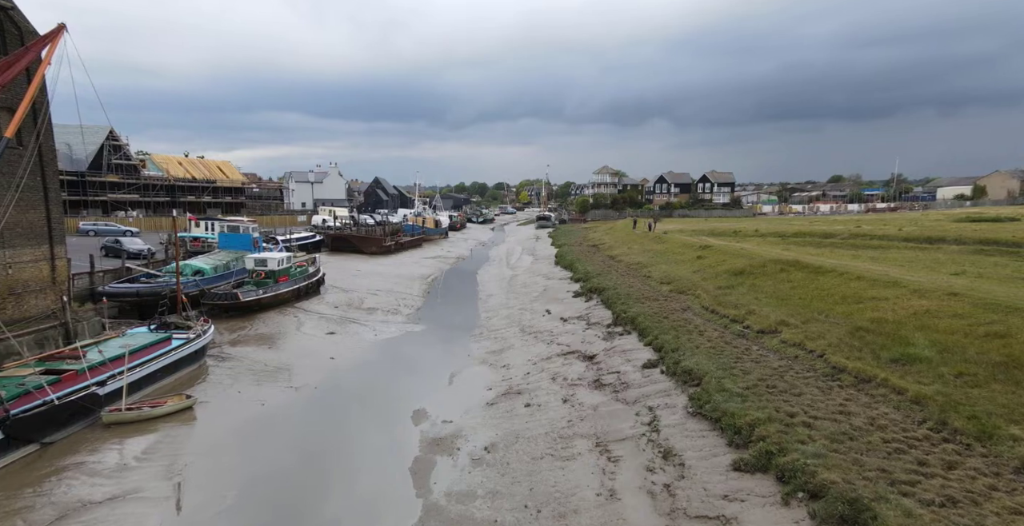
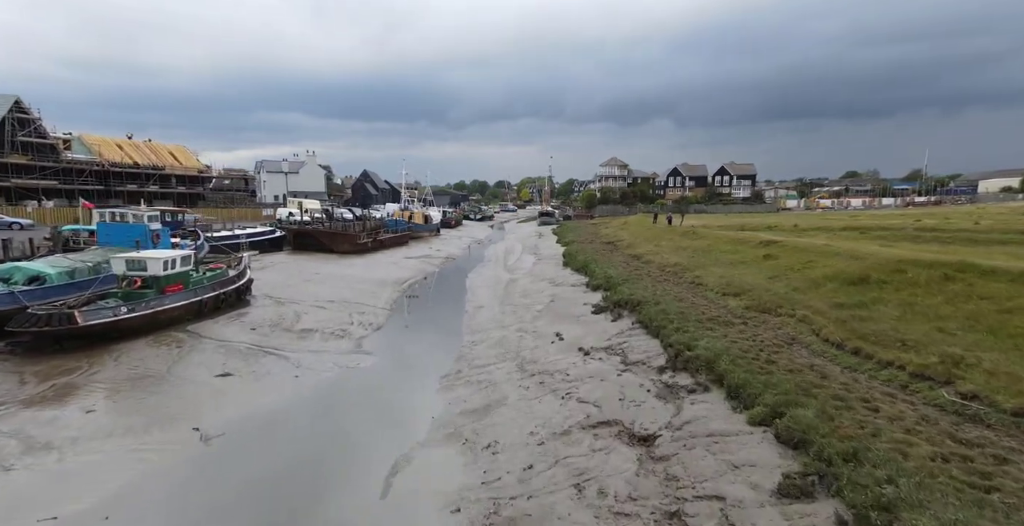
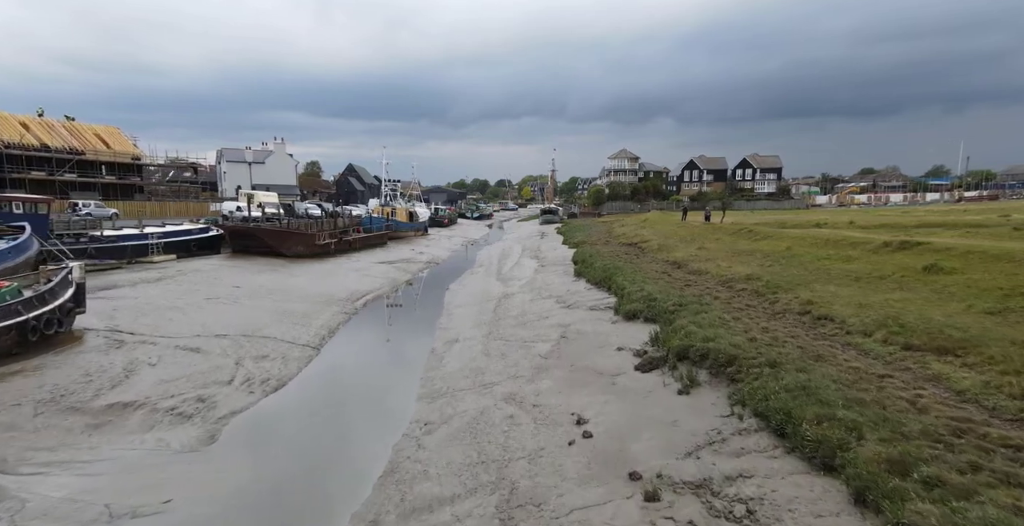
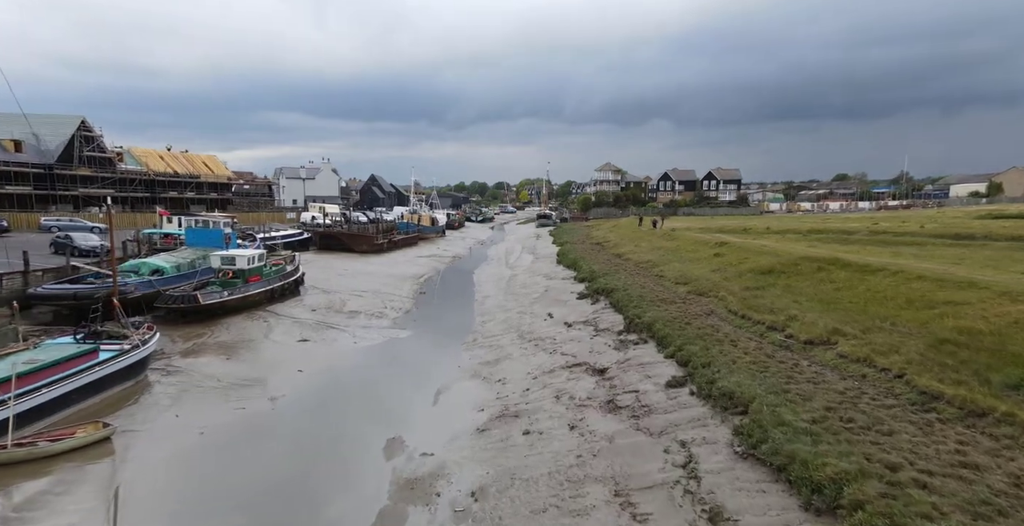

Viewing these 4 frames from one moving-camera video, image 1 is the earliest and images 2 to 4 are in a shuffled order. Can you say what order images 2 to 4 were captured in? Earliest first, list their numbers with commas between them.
4, 2, 3
